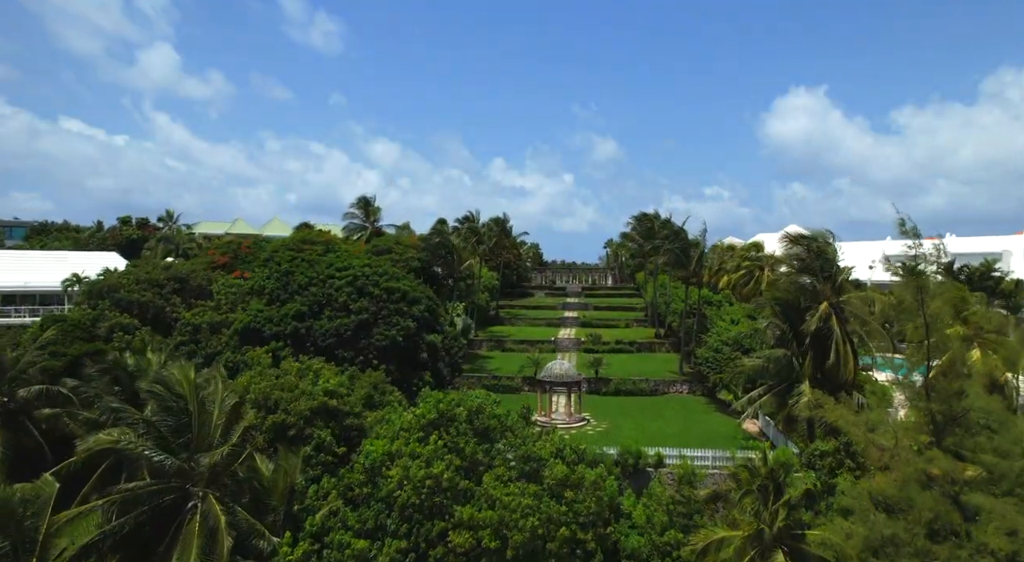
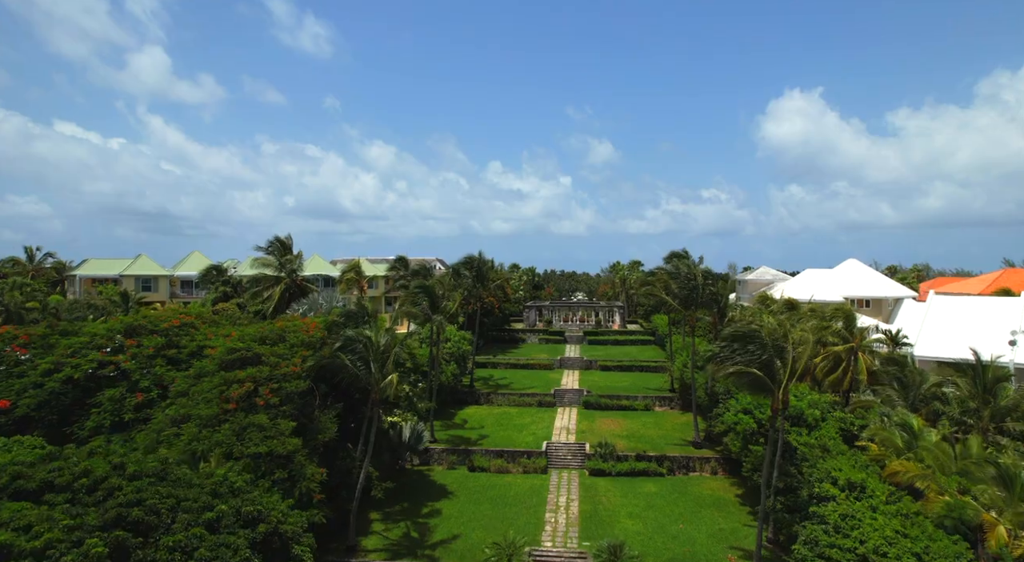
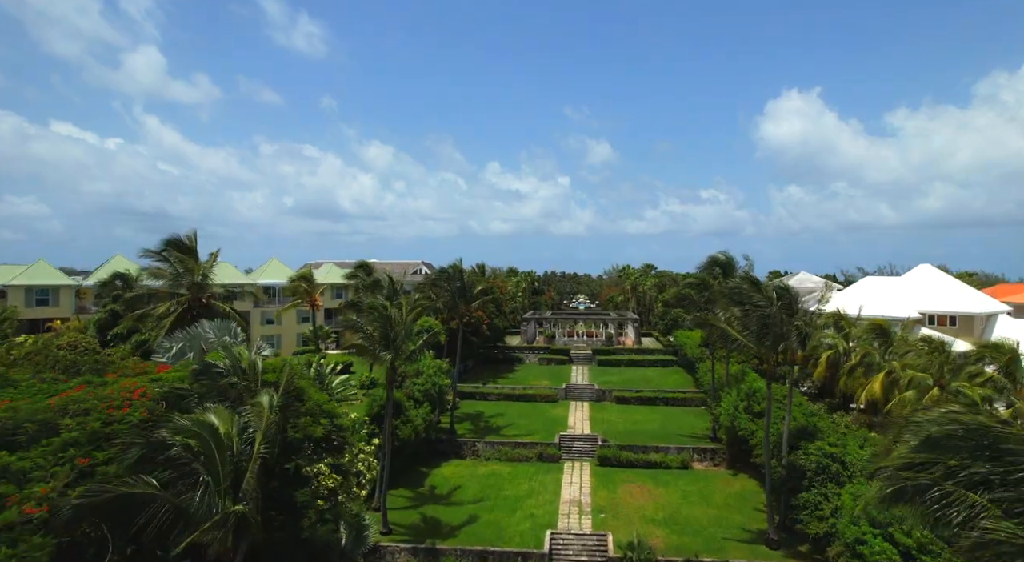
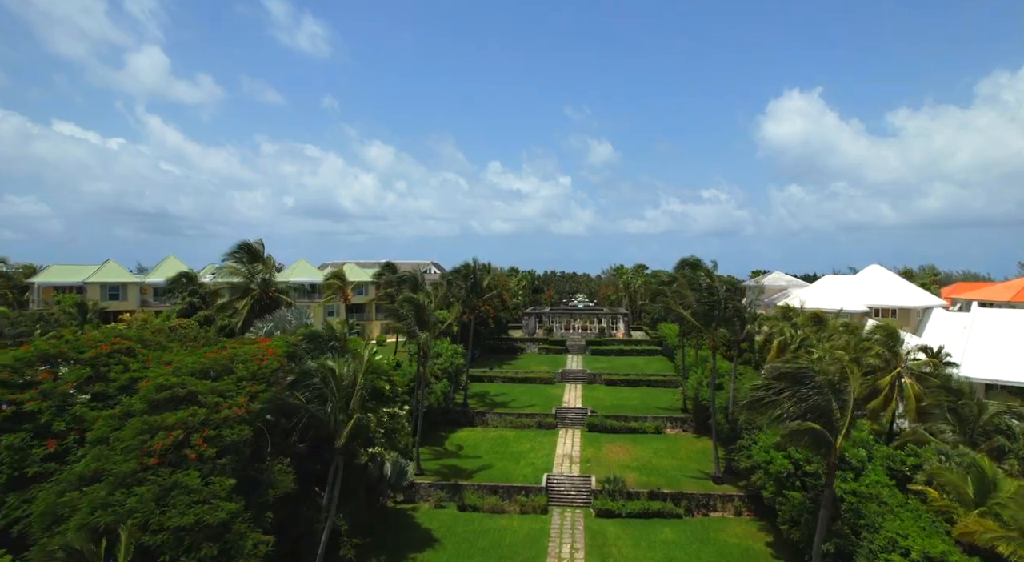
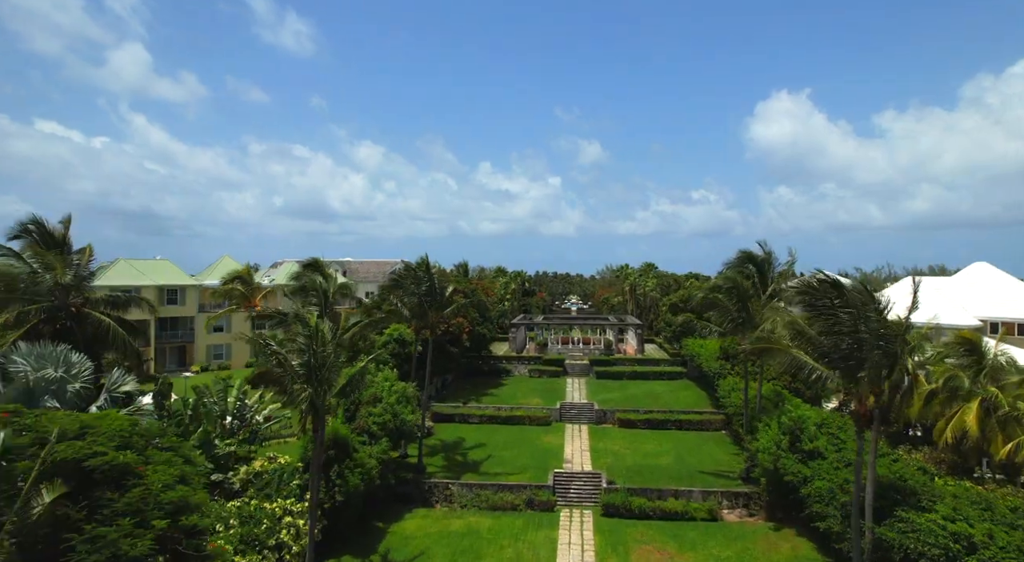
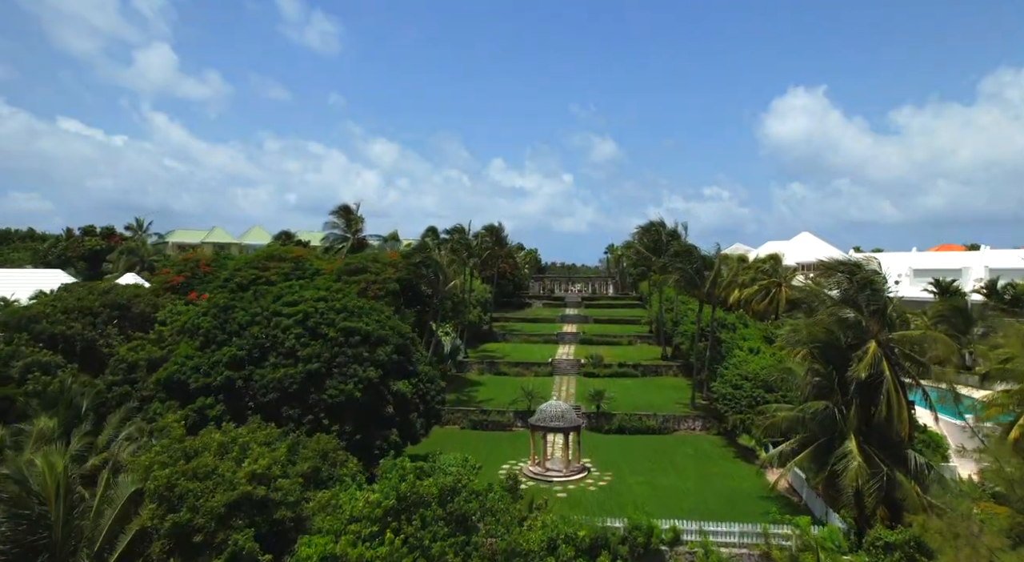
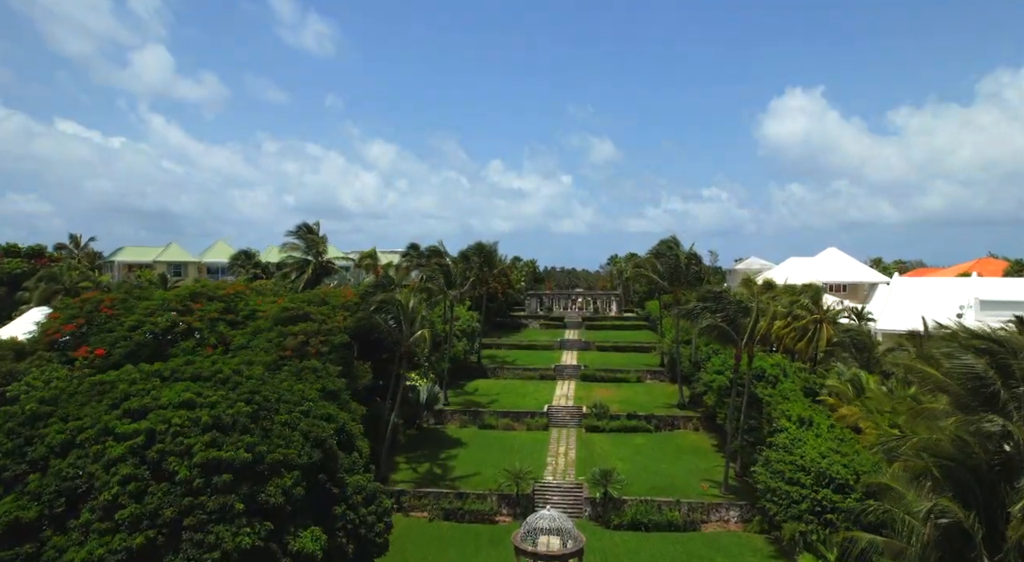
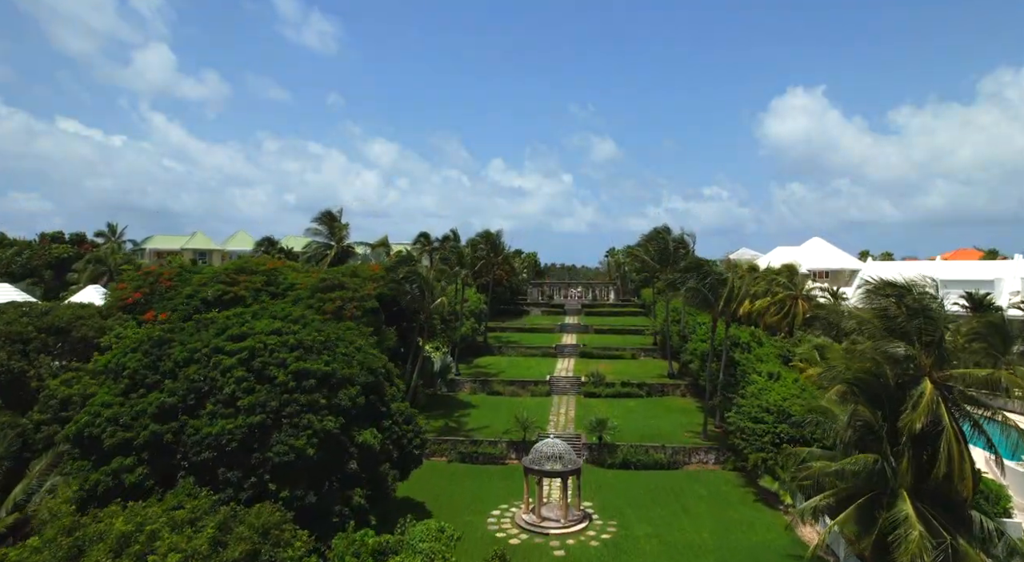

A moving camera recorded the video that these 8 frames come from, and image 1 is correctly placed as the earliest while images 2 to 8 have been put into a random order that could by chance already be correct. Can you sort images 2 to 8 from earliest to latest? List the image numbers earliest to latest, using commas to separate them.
6, 8, 7, 2, 4, 3, 5
